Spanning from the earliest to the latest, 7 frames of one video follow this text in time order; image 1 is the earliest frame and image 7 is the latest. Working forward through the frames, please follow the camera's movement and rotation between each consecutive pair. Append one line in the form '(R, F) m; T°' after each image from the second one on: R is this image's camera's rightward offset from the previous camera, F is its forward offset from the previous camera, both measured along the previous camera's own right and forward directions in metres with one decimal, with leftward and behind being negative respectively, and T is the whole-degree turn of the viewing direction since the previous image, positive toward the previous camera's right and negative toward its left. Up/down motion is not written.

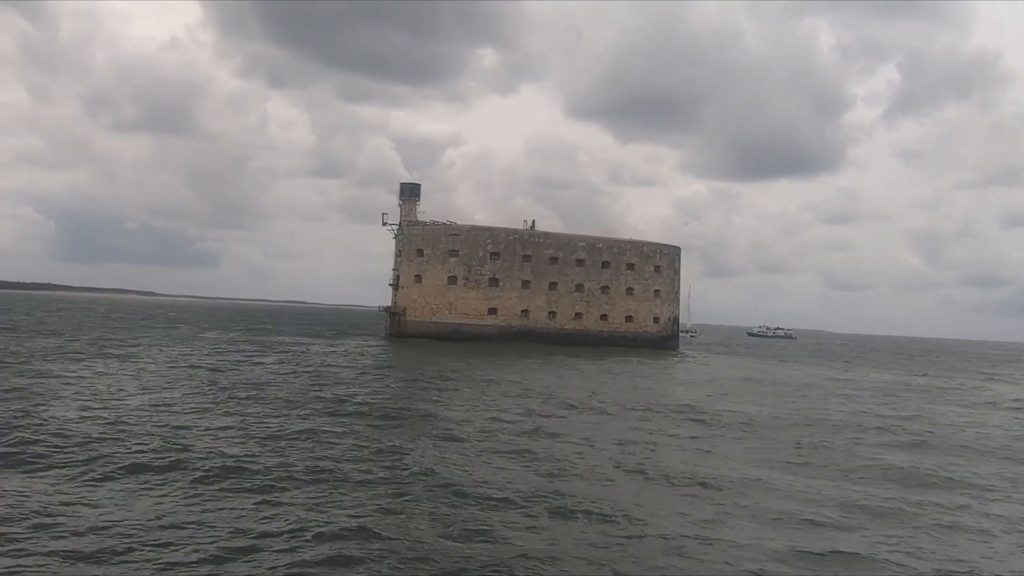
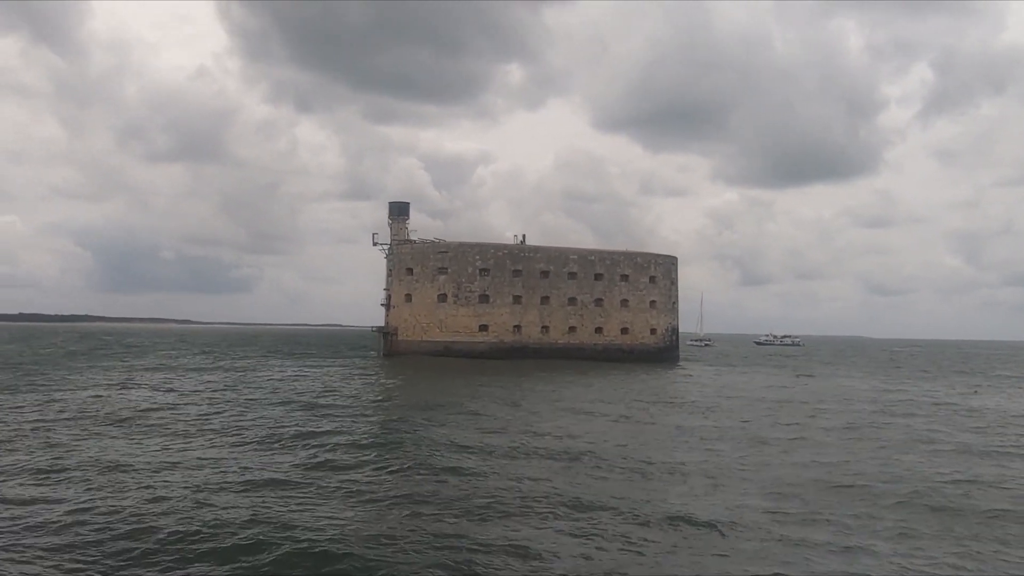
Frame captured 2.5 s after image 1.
(+1.7, +0.9) m; -2°
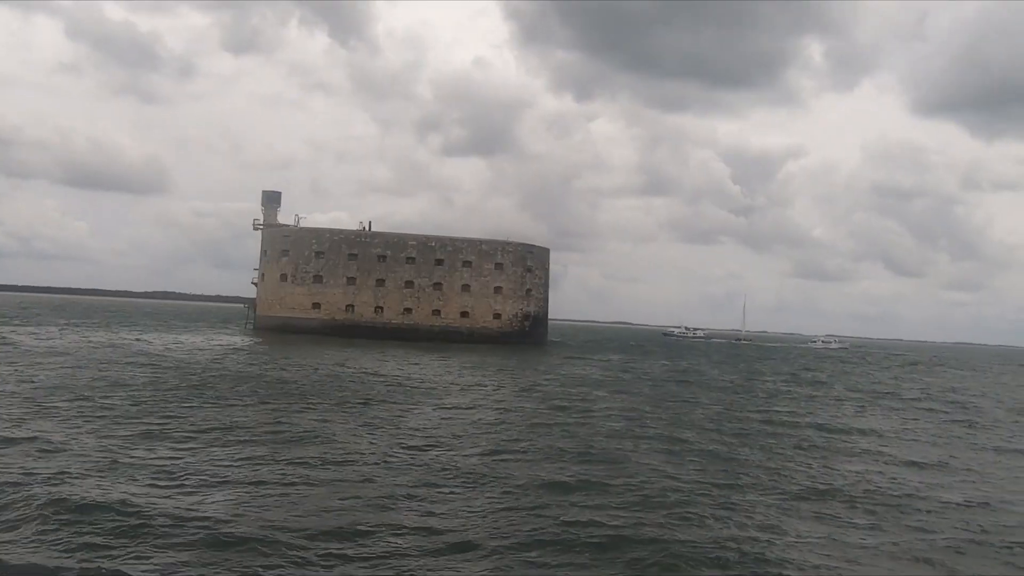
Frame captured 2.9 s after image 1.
(+1.8, -4.9) m; +5°
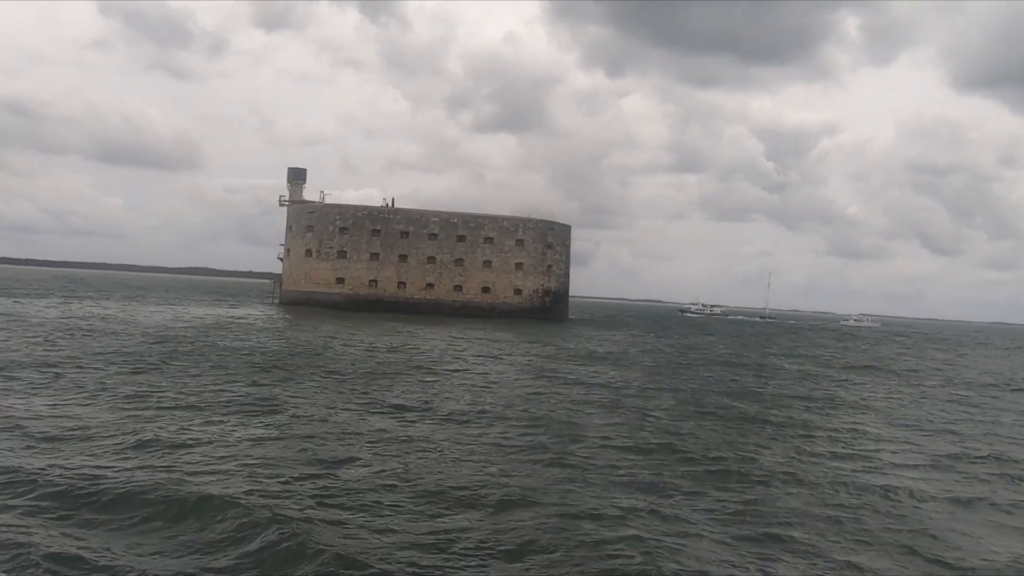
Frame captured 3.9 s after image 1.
(+0.3, -0.4) m; -2°
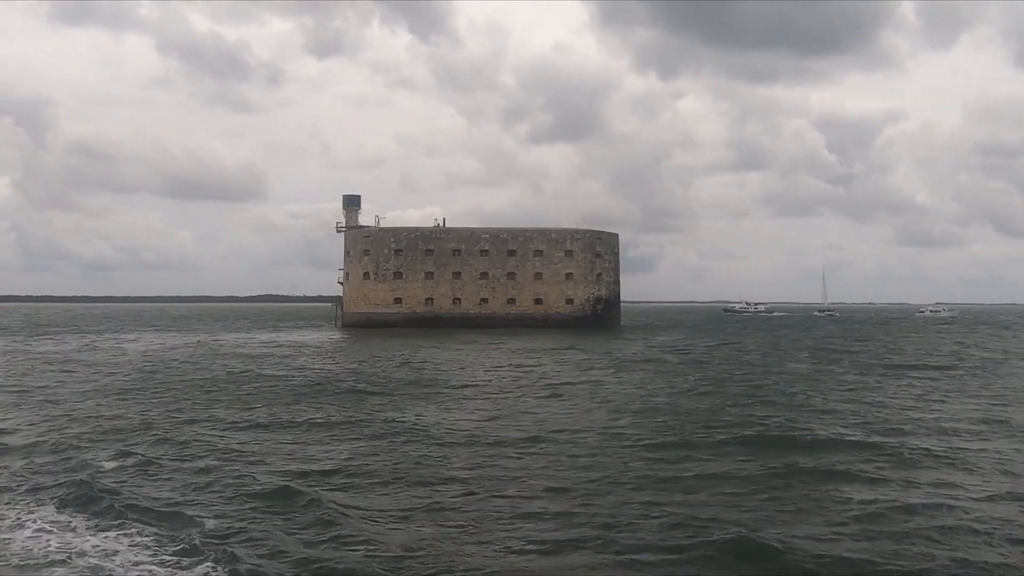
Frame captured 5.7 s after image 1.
(+0.3, +0.2) m; -3°
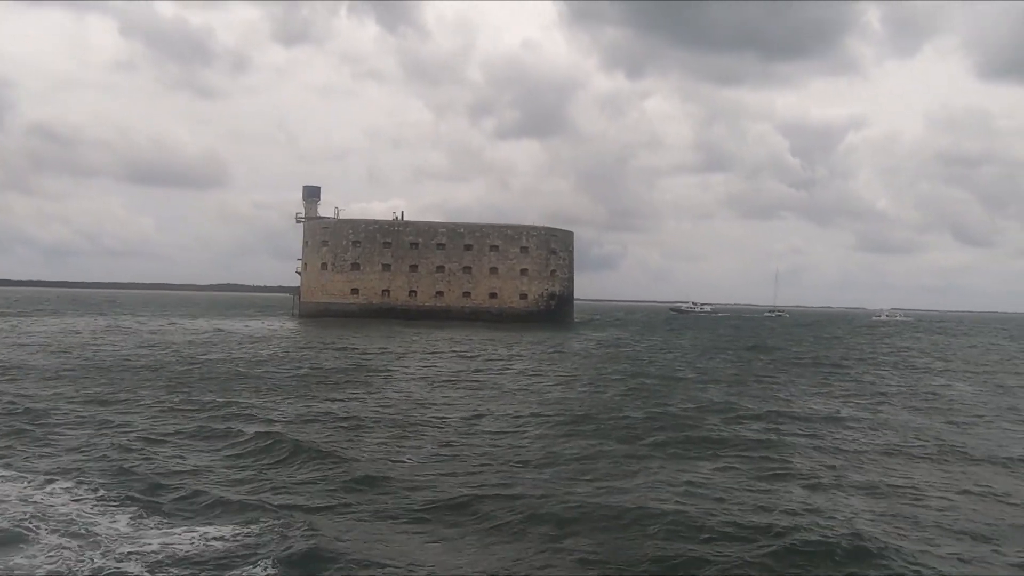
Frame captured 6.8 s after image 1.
(+0.2, -0.3) m; +2°
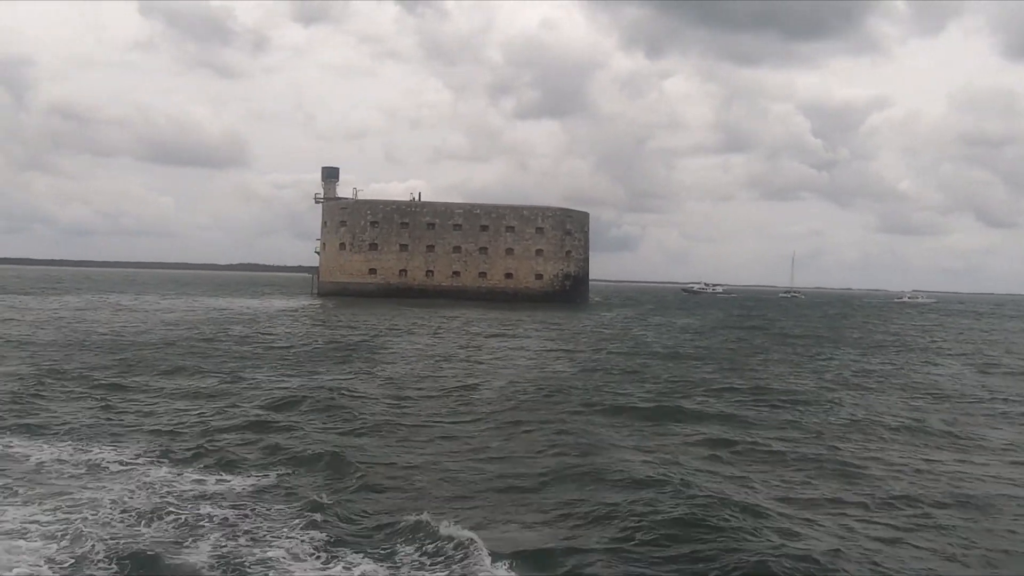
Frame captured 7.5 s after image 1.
(+0.1, -0.2) m; -1°
